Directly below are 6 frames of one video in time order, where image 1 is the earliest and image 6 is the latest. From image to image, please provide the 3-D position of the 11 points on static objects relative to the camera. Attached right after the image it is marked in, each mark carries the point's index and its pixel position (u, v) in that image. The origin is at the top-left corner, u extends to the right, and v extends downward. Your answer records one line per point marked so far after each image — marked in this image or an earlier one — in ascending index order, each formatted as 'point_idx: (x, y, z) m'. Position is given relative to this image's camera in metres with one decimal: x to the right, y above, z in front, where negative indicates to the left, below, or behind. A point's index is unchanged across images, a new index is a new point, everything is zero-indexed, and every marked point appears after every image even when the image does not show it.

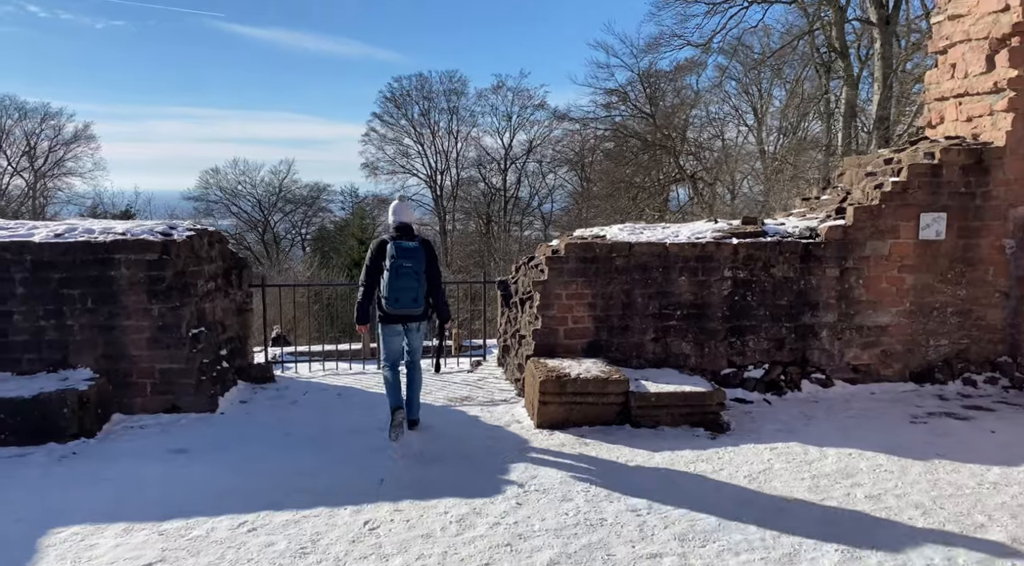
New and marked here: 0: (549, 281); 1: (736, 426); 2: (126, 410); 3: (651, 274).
0: (+0.3, 0.0, +5.9) m
1: (+1.6, -1.0, +5.4) m
2: (-2.9, -1.0, +5.6) m
3: (+1.1, +0.1, +5.9) m
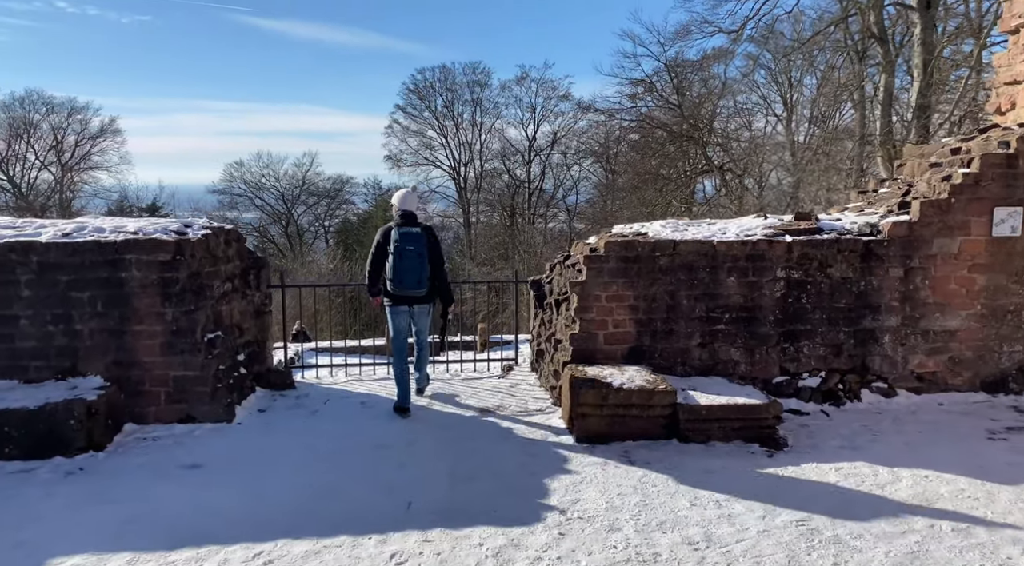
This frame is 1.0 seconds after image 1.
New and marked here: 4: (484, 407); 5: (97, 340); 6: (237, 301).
0: (+0.6, 0.0, +5.5) m
1: (+1.9, -1.0, +4.9) m
2: (-2.6, -1.0, +5.3) m
3: (+1.4, +0.1, +5.5) m
4: (-0.2, -0.9, +5.7) m
5: (-2.9, -0.4, +5.2) m
6: (-2.2, -0.1, +6.0) m
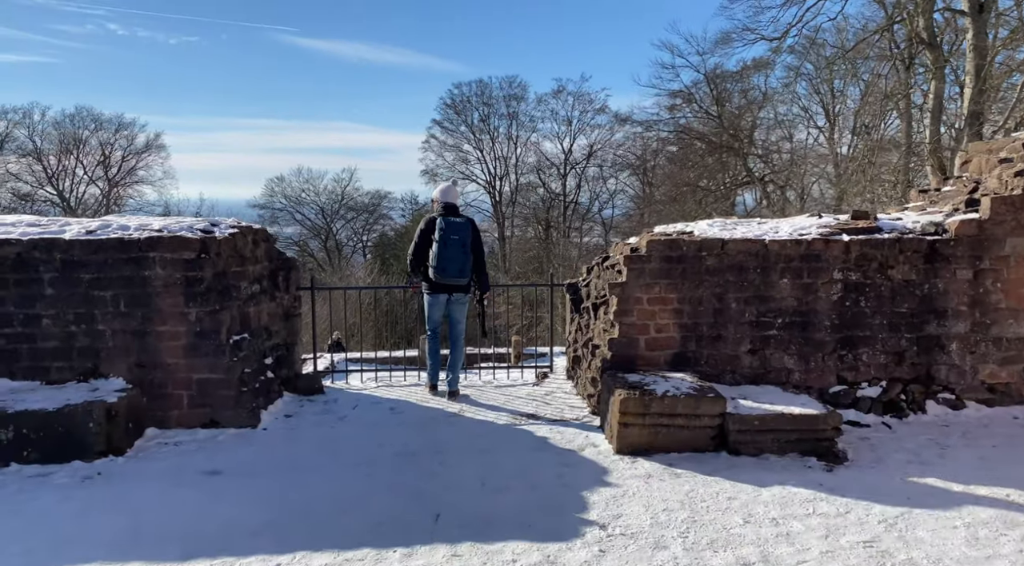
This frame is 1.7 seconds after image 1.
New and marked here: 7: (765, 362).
0: (+0.8, 0.0, +5.1) m
1: (+2.1, -1.1, +4.5) m
2: (-2.4, -1.0, +5.1) m
3: (+1.6, 0.0, +5.1) m
4: (0.0, -1.0, +5.4) m
5: (-2.6, -0.4, +5.0) m
6: (-1.9, -0.2, +5.8) m
7: (+1.8, -0.6, +5.2) m
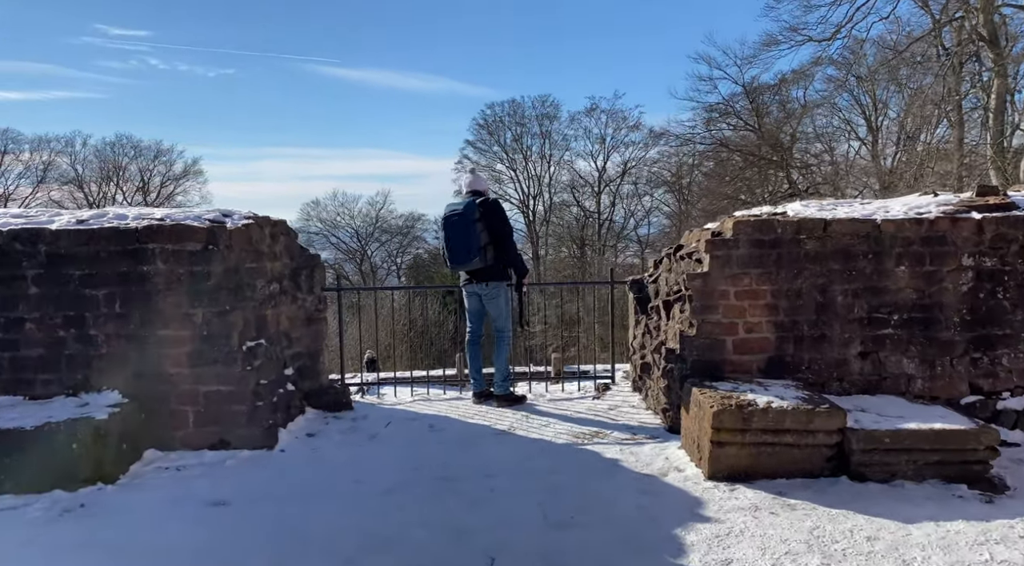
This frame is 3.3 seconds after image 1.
0: (+1.2, +0.1, +4.3) m
1: (+2.4, -1.0, +3.6) m
2: (-2.0, -0.9, +4.3) m
3: (+2.0, +0.1, +4.3) m
4: (+0.4, -0.9, +4.5) m
5: (-2.3, -0.4, +4.3) m
6: (-1.6, -0.2, +5.1) m
7: (+2.1, -0.5, +4.3) m
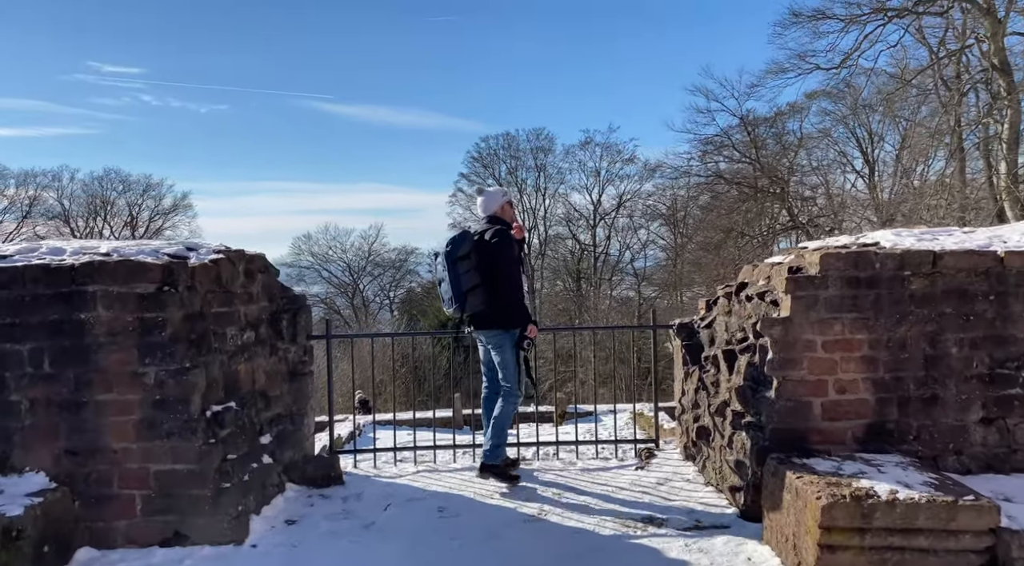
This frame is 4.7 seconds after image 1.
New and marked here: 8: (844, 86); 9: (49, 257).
0: (+1.3, -0.2, +3.4) m
1: (+2.6, -1.1, +2.7) m
2: (-1.9, -1.2, +3.4) m
3: (+2.1, -0.1, +3.4) m
4: (+0.6, -1.2, +3.6) m
5: (-2.1, -0.6, +3.4) m
6: (-1.4, -0.4, +4.2) m
7: (+2.3, -0.7, +3.4) m
8: (+7.0, +4.2, +16.1) m
9: (-2.2, +0.1, +3.5) m
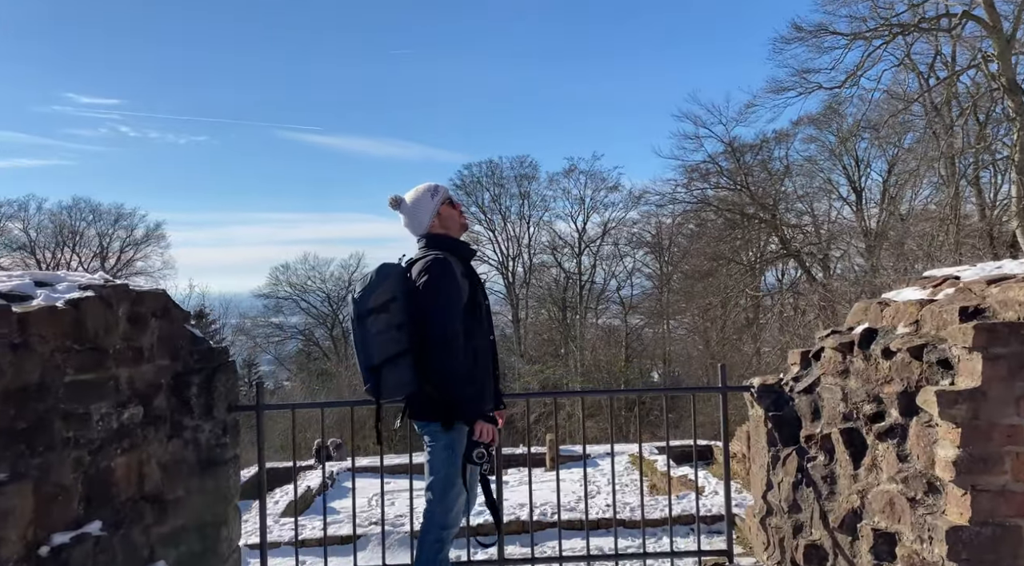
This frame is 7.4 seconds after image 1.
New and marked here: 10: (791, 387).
0: (+1.4, -0.3, +2.1) m
1: (+2.7, -1.3, +1.4) m
2: (-1.8, -1.3, +2.0) m
3: (+2.2, -0.2, +2.1) m
4: (+0.6, -1.3, +2.2) m
5: (-2.1, -0.8, +2.0) m
6: (-1.3, -0.6, +2.8) m
7: (+2.4, -0.8, +2.1) m
8: (+6.8, +3.6, +15.1) m
9: (-2.1, 0.0, +2.1) m
10: (+1.2, -0.4, +3.1) m
